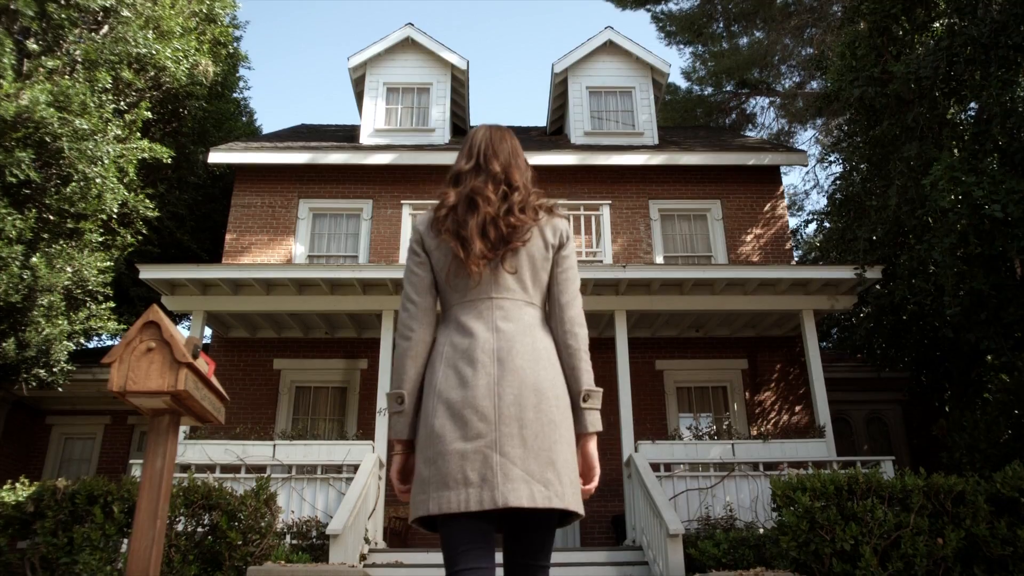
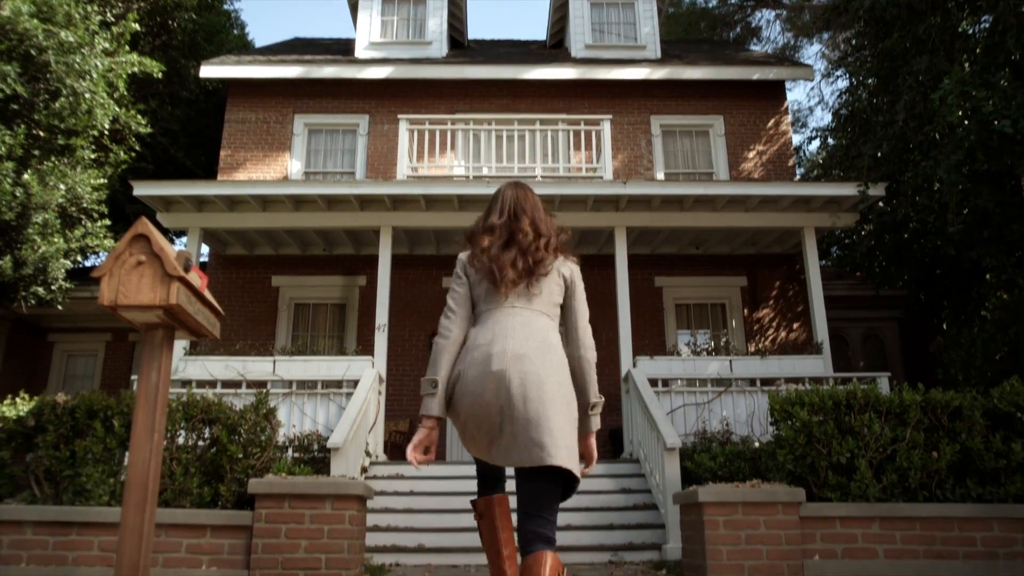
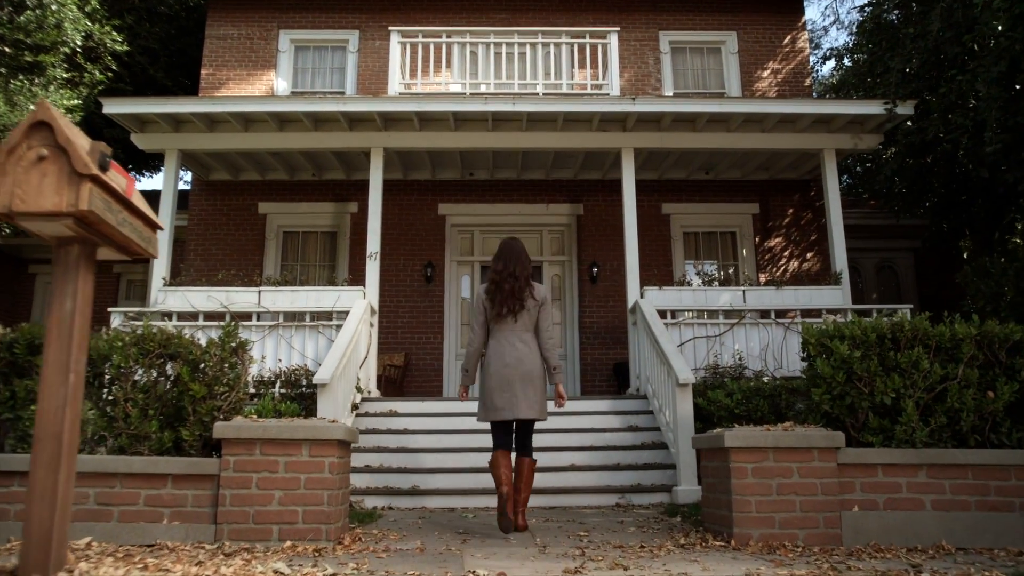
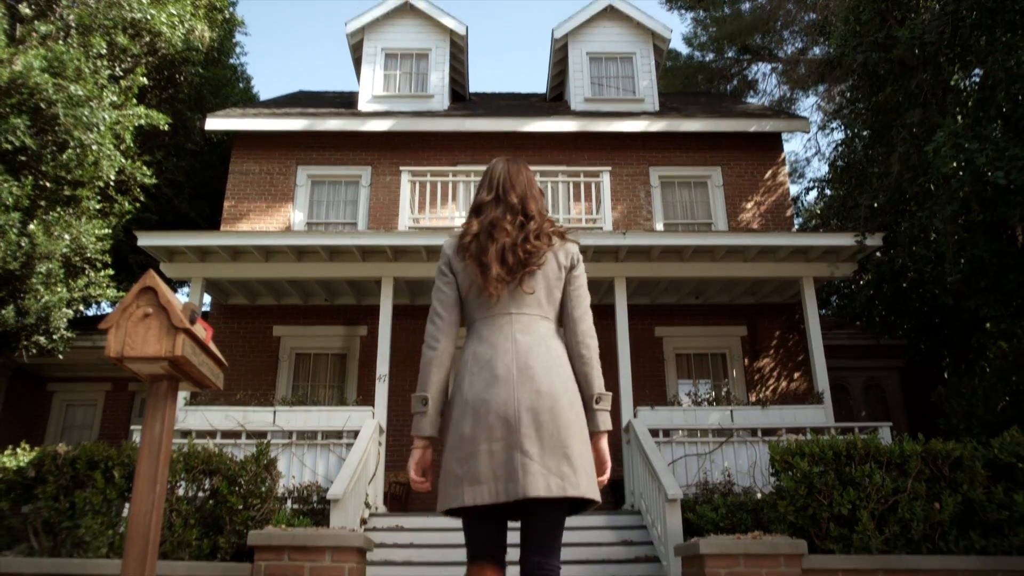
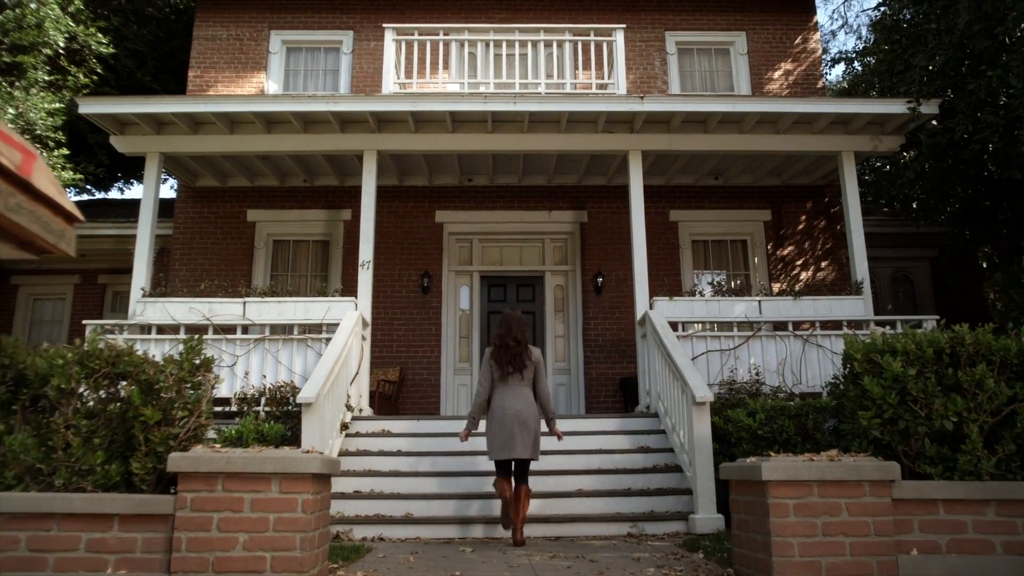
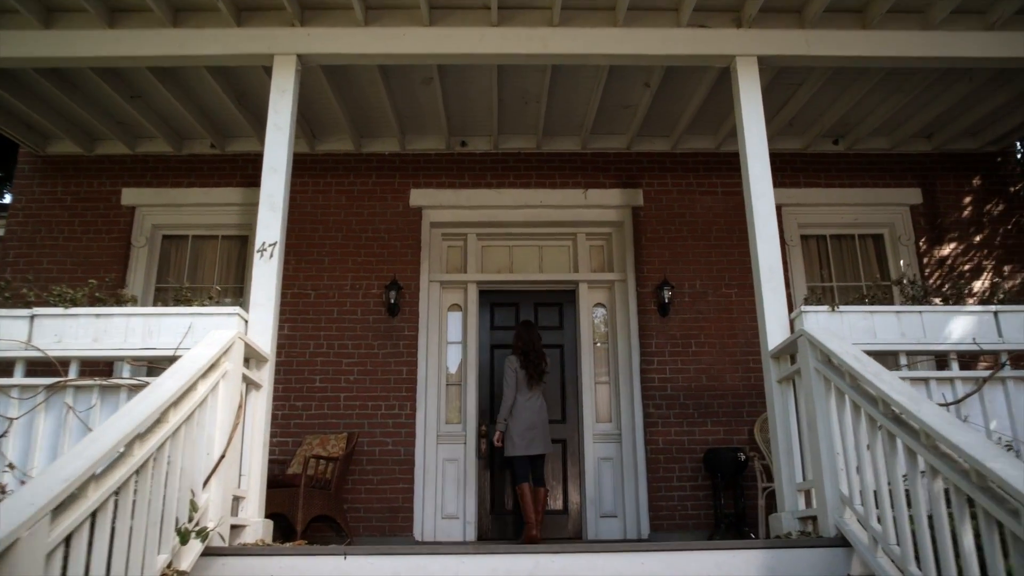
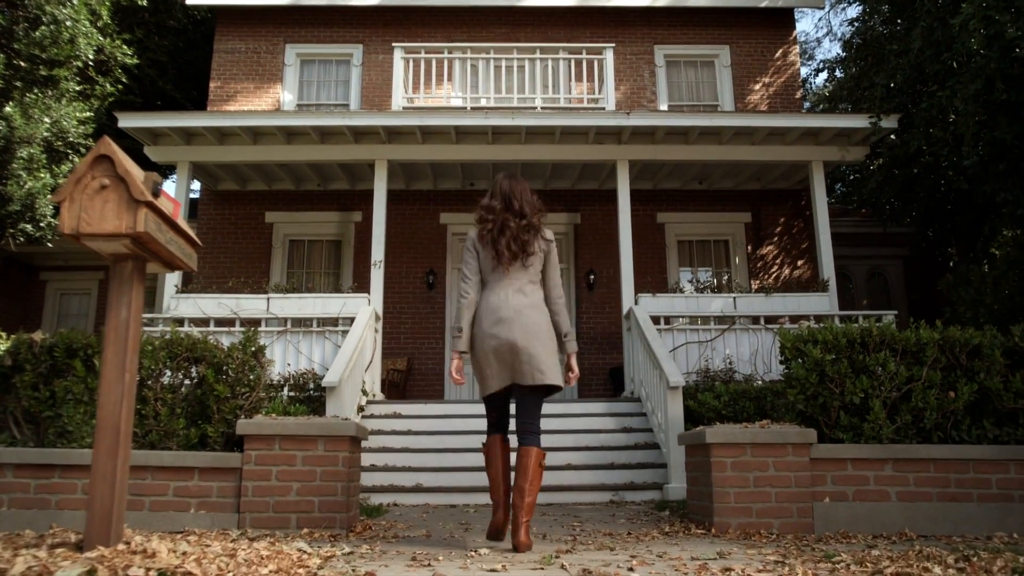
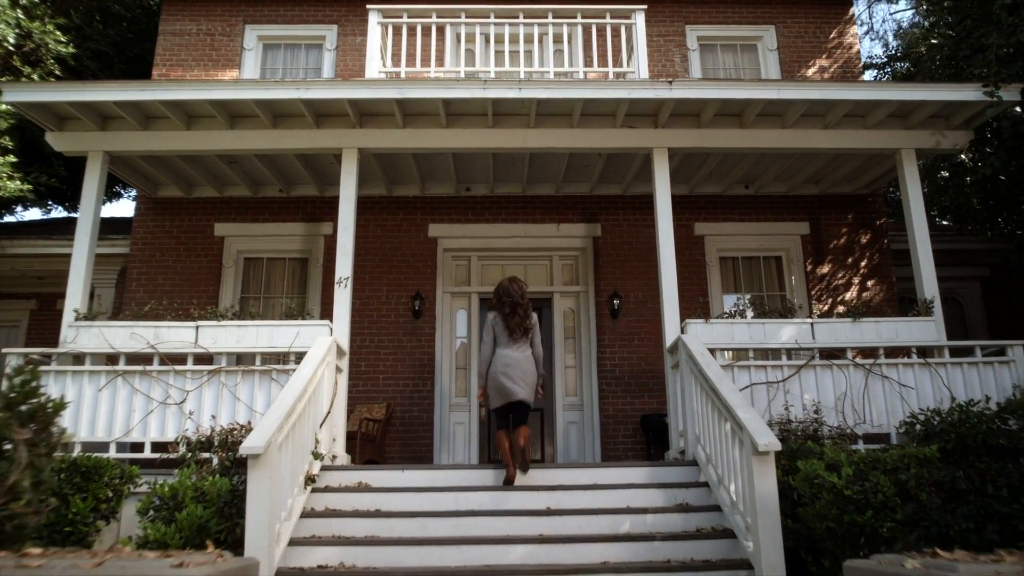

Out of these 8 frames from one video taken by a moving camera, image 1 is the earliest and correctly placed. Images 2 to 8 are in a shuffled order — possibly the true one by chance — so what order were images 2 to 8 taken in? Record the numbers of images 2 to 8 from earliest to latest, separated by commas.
4, 2, 7, 3, 5, 8, 6
